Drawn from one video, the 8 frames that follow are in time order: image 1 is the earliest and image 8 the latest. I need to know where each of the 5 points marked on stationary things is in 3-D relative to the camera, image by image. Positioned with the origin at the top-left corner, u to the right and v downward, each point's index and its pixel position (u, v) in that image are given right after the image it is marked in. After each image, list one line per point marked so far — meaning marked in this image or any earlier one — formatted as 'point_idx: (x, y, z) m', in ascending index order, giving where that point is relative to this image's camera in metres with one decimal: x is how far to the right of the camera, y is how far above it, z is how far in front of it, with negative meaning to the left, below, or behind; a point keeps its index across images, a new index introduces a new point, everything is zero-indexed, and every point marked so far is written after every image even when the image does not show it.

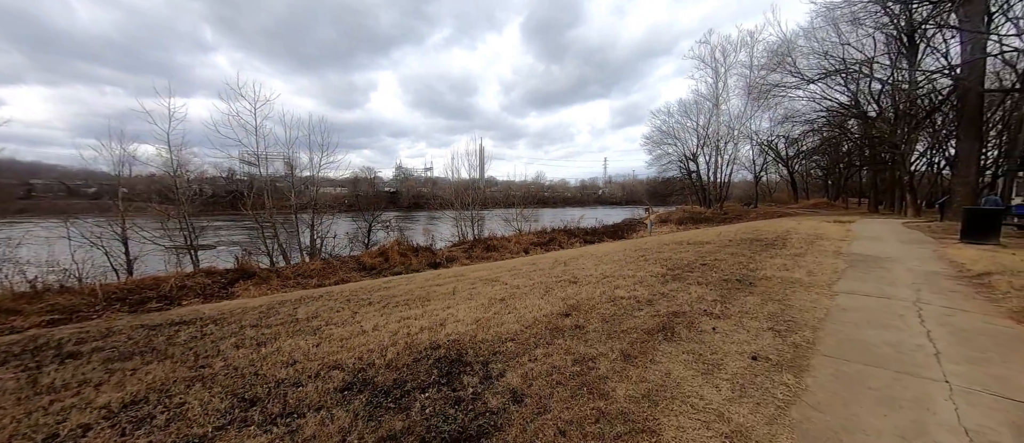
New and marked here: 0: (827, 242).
0: (+6.5, -0.4, +7.3) m
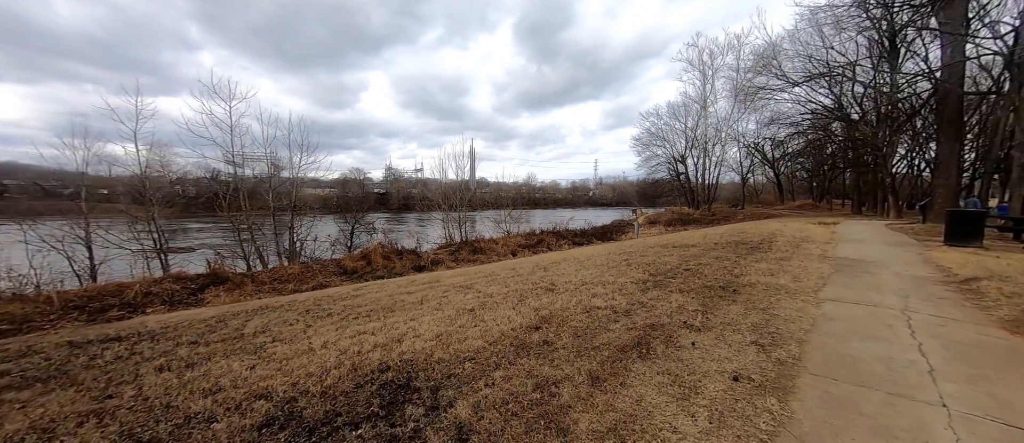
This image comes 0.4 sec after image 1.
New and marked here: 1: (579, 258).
0: (+6.1, -0.5, +7.2) m
1: (+1.5, -0.8, +7.6) m
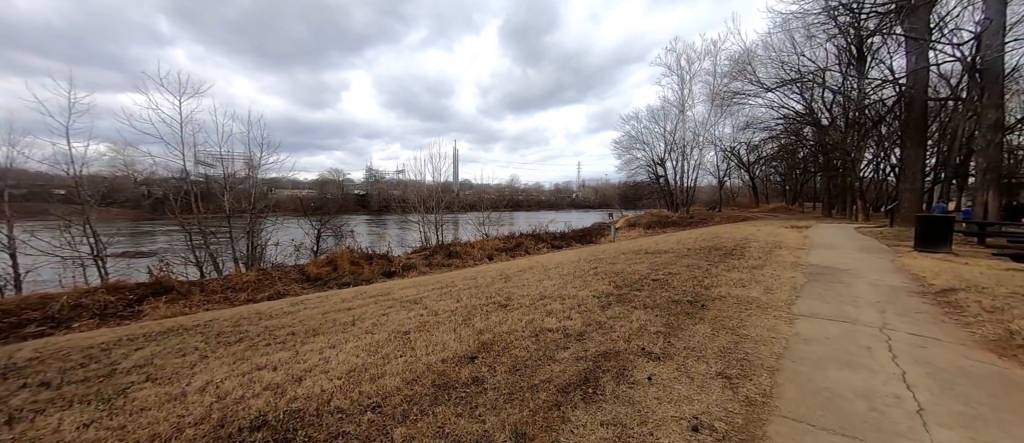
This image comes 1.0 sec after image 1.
0: (+5.4, -0.6, +6.9) m
1: (+0.7, -0.9, +7.1) m
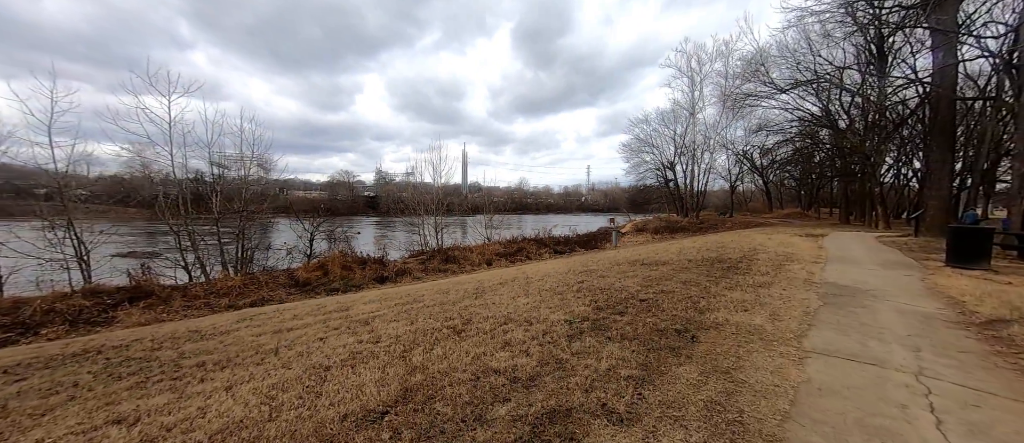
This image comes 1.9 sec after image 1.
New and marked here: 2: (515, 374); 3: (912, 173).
0: (+5.1, -0.8, +6.2) m
1: (+0.4, -1.0, +6.5) m
2: (0.0, -1.1, +2.5) m
3: (+22.6, +2.8, +19.7) m
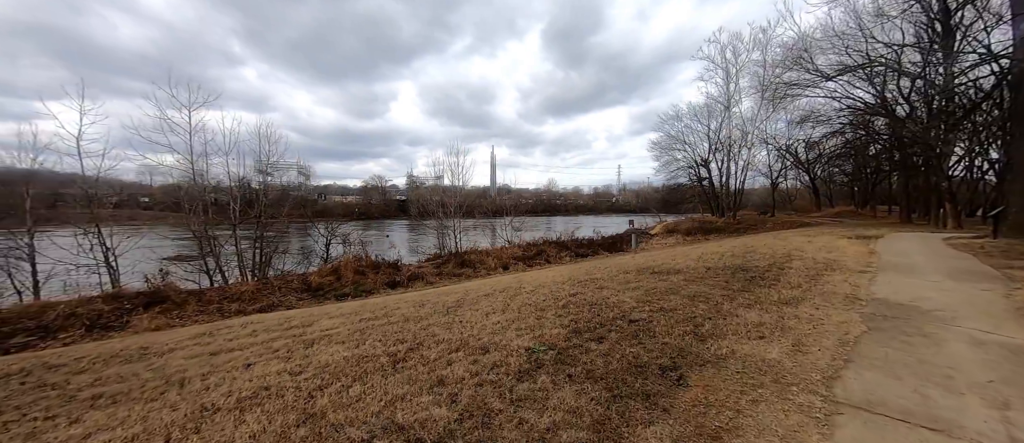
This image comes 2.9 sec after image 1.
0: (+4.9, -0.8, +5.2) m
1: (+0.2, -1.1, +5.9) m
2: (-0.5, -1.1, +1.9) m
3: (+23.5, +2.8, +17.2) m
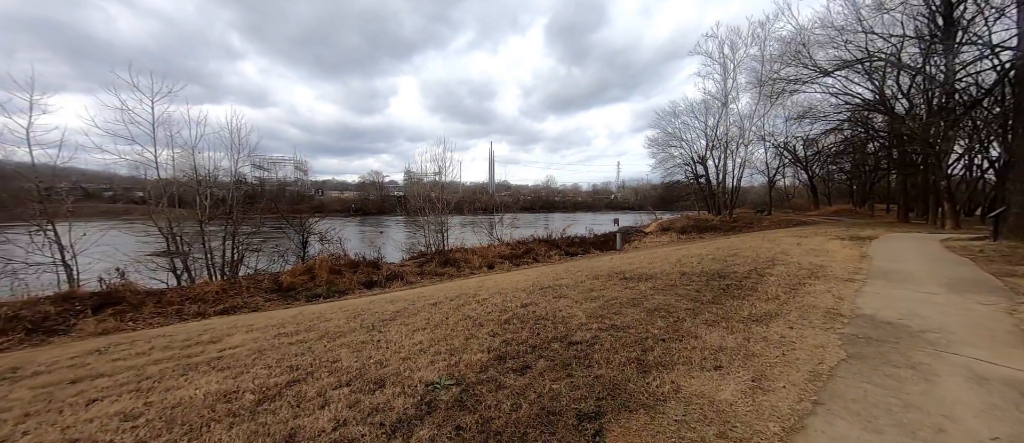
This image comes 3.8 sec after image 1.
0: (+4.2, -0.9, +4.7) m
1: (-0.5, -1.1, +5.4) m
2: (-1.2, -1.2, +1.4) m
3: (+22.7, +2.8, +16.7) m
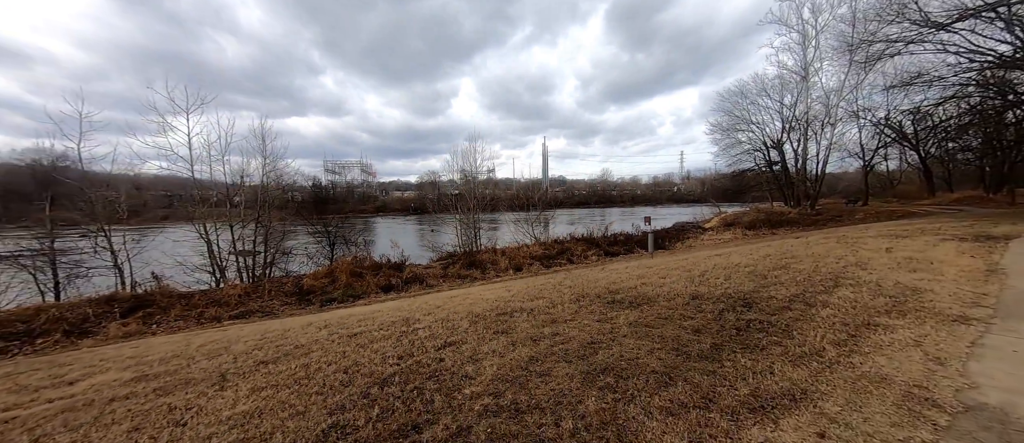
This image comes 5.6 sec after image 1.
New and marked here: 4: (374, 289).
0: (+3.3, -0.9, +2.9) m
1: (-1.1, -1.3, +4.4) m
2: (-2.5, -1.4, +0.5) m
3: (+23.5, +3.2, +11.7) m
4: (-5.1, -2.5, +12.8) m
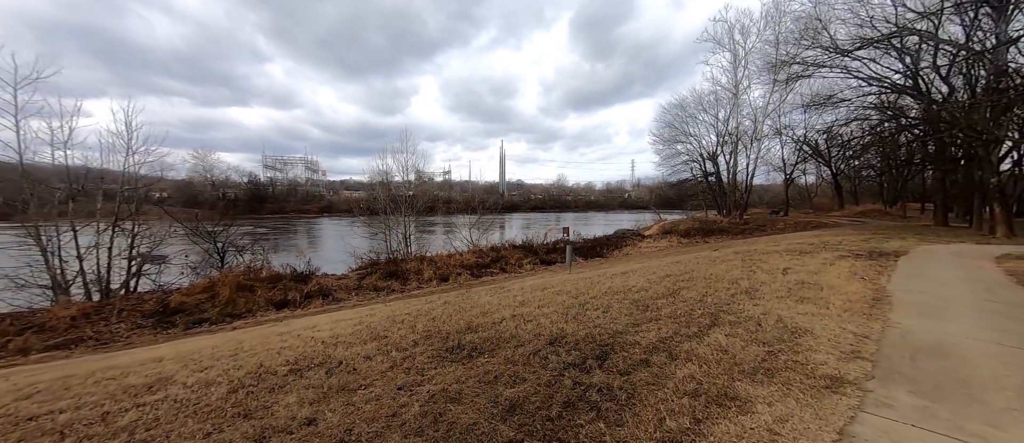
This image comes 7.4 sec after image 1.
0: (+1.6, -1.2, +2.2) m
1: (-3.0, -1.5, +3.1) m
2: (-3.9, -1.5, -0.9) m
3: (+20.7, +2.6, +13.3) m
4: (-8.0, -2.7, +11.0) m
